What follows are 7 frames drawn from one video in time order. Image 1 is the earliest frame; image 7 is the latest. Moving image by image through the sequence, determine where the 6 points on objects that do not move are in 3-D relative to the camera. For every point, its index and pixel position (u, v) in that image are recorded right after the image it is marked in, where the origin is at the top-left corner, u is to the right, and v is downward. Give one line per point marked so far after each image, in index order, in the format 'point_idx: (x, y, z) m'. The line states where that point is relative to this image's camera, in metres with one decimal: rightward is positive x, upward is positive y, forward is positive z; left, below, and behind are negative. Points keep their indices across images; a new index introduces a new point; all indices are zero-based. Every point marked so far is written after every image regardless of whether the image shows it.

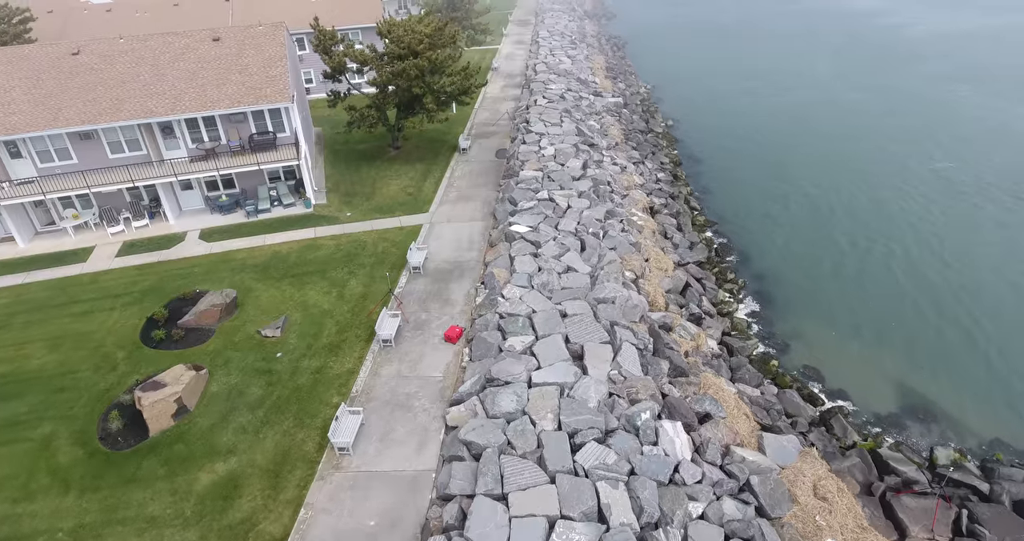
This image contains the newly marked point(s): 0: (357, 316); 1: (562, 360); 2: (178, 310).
0: (-4.9, -1.4, +16.3) m
1: (+1.3, -2.3, +13.6) m
2: (-10.8, -1.3, +16.8) m
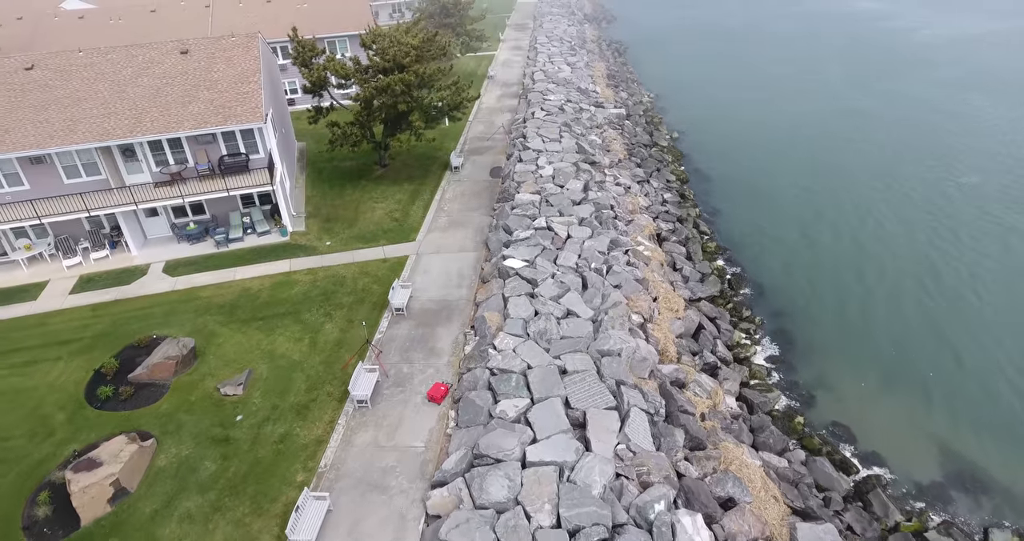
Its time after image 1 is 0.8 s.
0: (-5.1, -2.7, +14.5) m
1: (+1.1, -3.6, +11.8) m
2: (-11.0, -2.6, +15.0) m
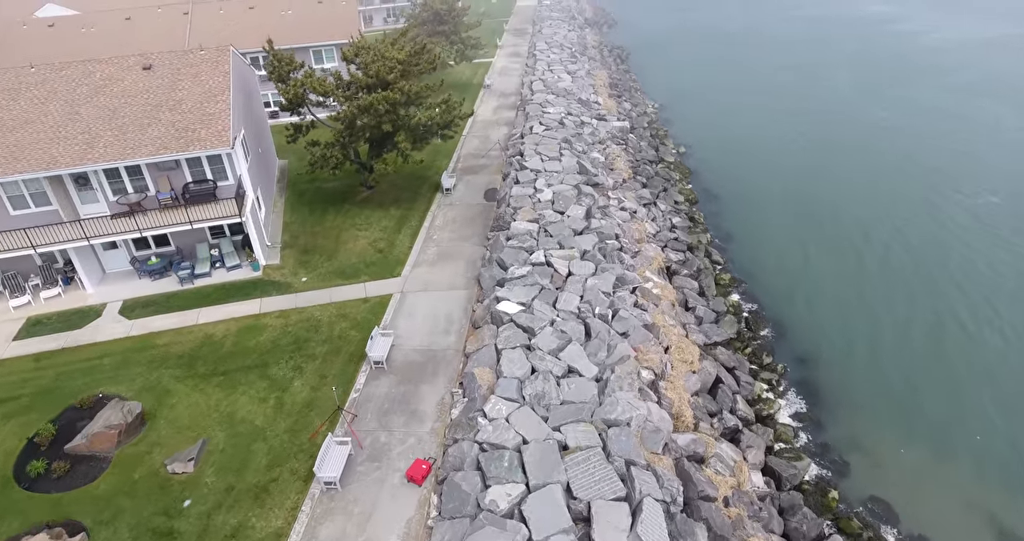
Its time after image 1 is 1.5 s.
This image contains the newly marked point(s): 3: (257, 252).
0: (-5.2, -4.1, +12.6) m
1: (+0.9, -5.0, +9.9) m
2: (-11.1, -3.9, +13.2) m
3: (-9.1, +0.7, +18.5) m
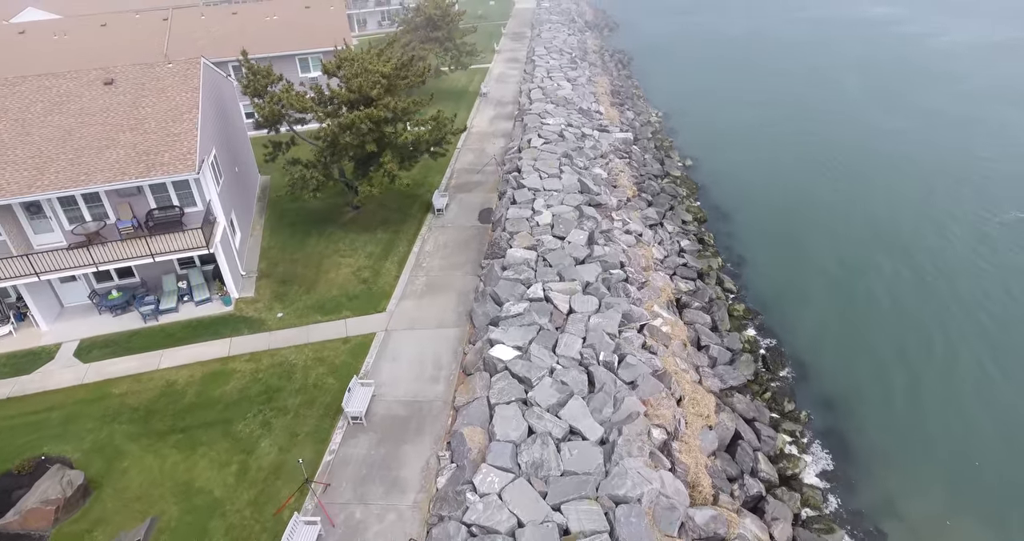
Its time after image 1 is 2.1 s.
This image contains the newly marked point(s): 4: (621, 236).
0: (-5.4, -5.2, +11.1) m
1: (+0.8, -6.1, +8.4) m
2: (-11.3, -5.0, +11.6) m
3: (-9.2, -0.4, +16.9) m
4: (+4.1, +1.3, +19.6) m
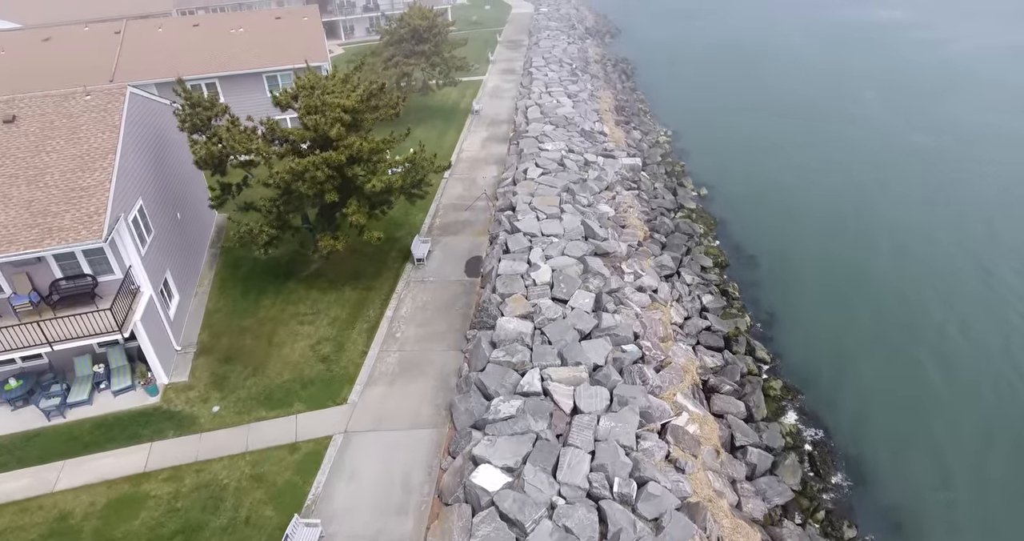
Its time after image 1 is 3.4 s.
0: (-5.6, -7.3, +8.0) m
1: (+0.6, -8.2, +5.3) m
2: (-11.5, -7.2, +8.5) m
3: (-9.5, -2.5, +13.8) m
4: (+3.9, -0.8, +16.5) m
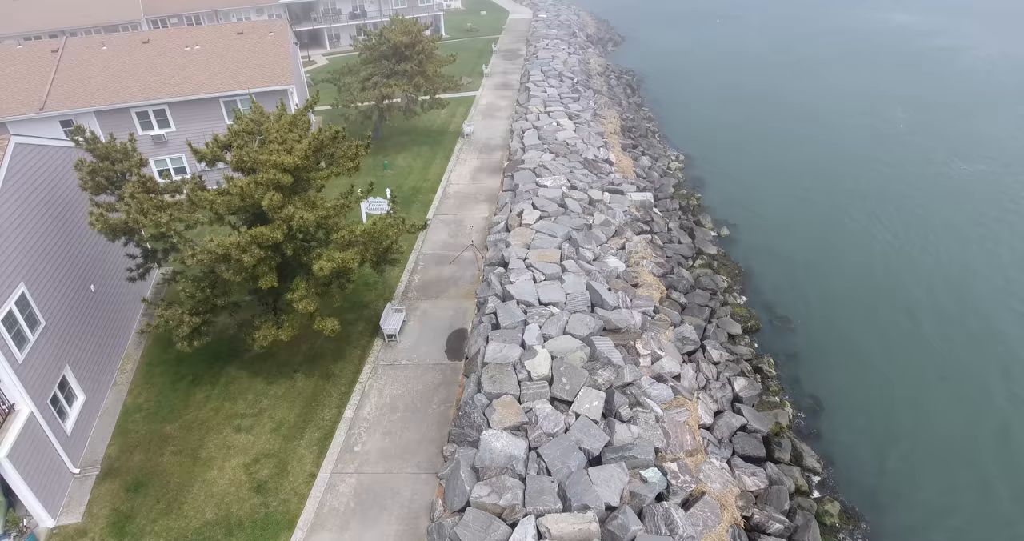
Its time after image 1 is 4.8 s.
0: (-5.8, -9.6, +4.8) m
1: (+0.3, -10.4, +2.1) m
2: (-11.8, -9.5, +5.3) m
3: (-9.7, -4.8, +10.6) m
4: (+3.6, -3.0, +13.4) m
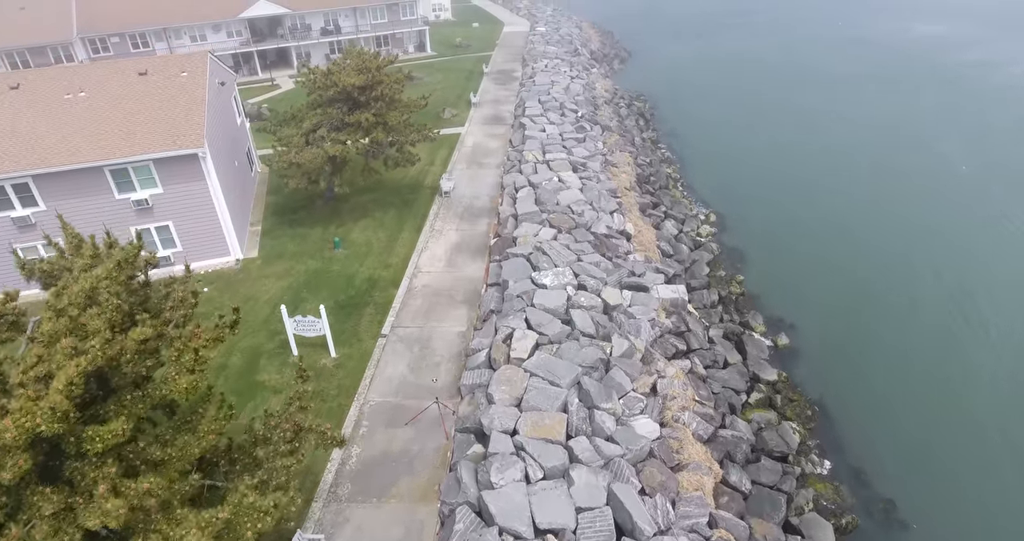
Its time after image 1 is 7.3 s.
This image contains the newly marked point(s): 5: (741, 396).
0: (-6.2, -13.6, -0.8) m
1: (0.0, -14.4, -3.5) m
2: (-12.1, -13.5, -0.3) m
3: (-10.1, -8.8, +5.0) m
4: (+3.2, -7.0, +7.7) m
5: (+6.5, -3.5, +14.6) m
